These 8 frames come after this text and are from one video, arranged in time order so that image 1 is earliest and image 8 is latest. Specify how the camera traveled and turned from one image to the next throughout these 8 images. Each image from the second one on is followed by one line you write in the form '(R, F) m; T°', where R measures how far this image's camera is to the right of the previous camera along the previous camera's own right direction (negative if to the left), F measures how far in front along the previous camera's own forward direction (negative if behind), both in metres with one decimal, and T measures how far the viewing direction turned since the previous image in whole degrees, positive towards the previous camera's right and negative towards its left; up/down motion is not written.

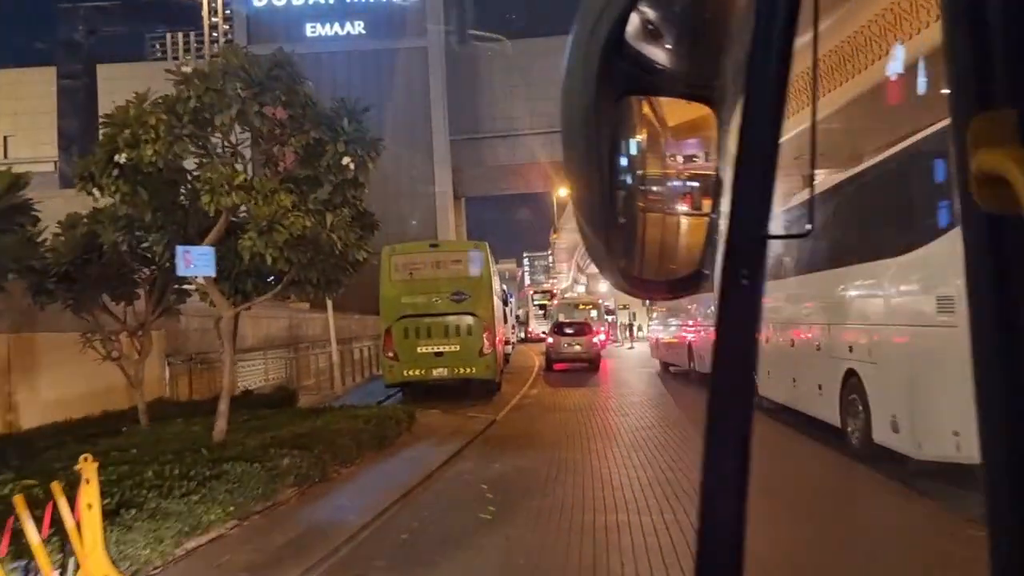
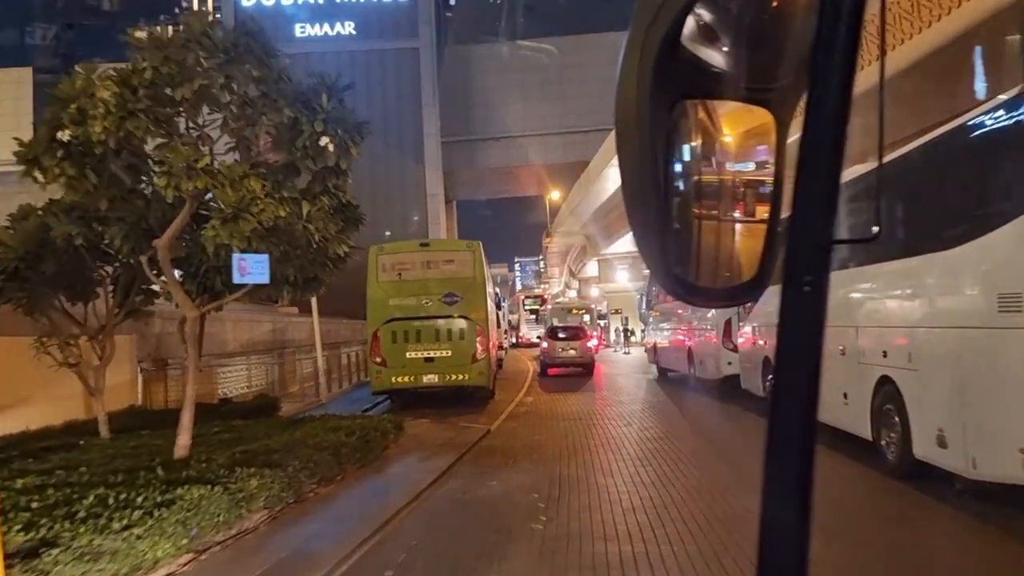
(-0.1, +1.0) m; +1°
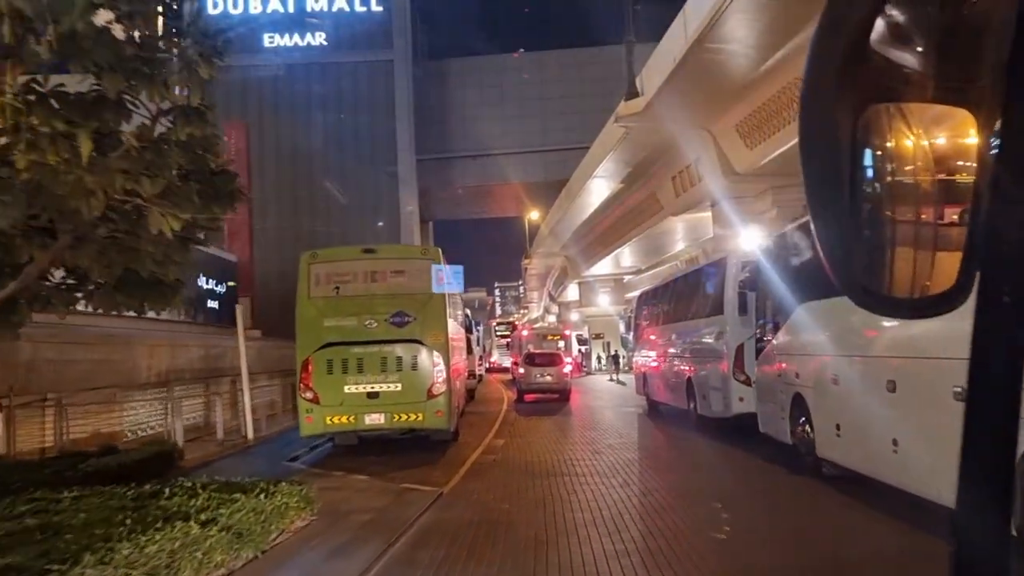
(+0.2, +3.5) m; +1°
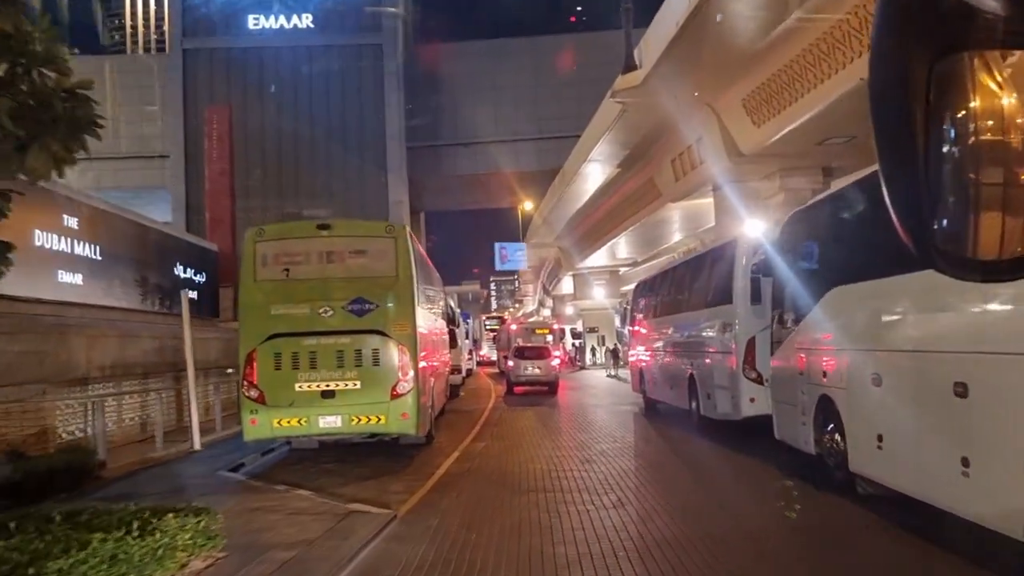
(+0.3, +2.0) m; 0°
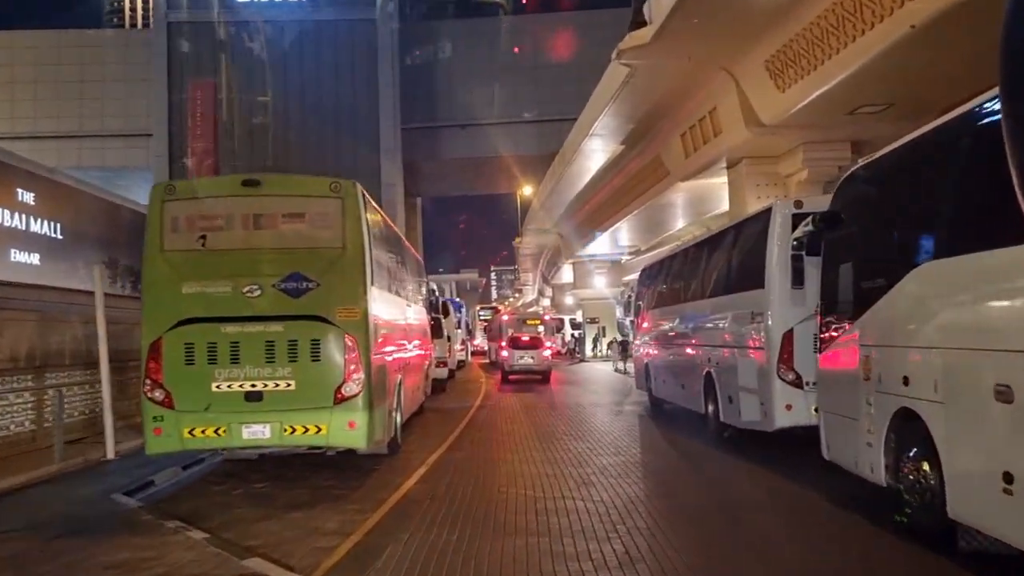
(+0.3, +2.7) m; 0°
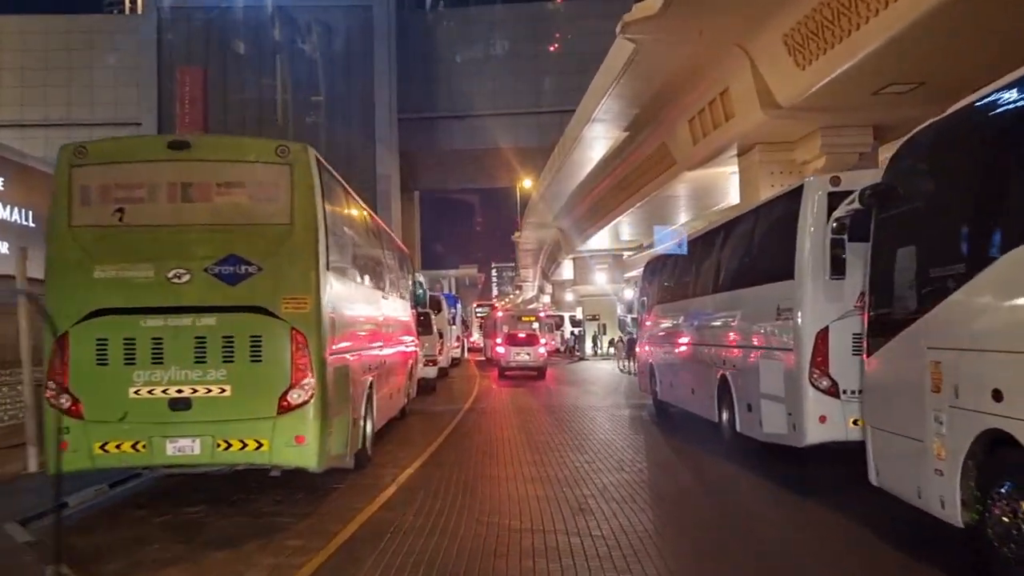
(+0.2, +1.7) m; 0°
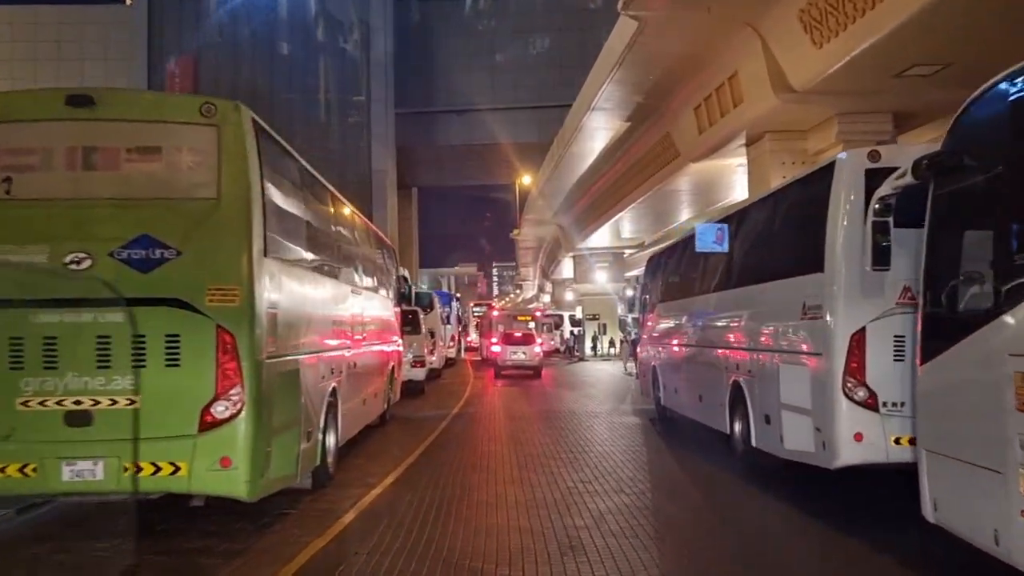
(+0.2, +1.5) m; 0°
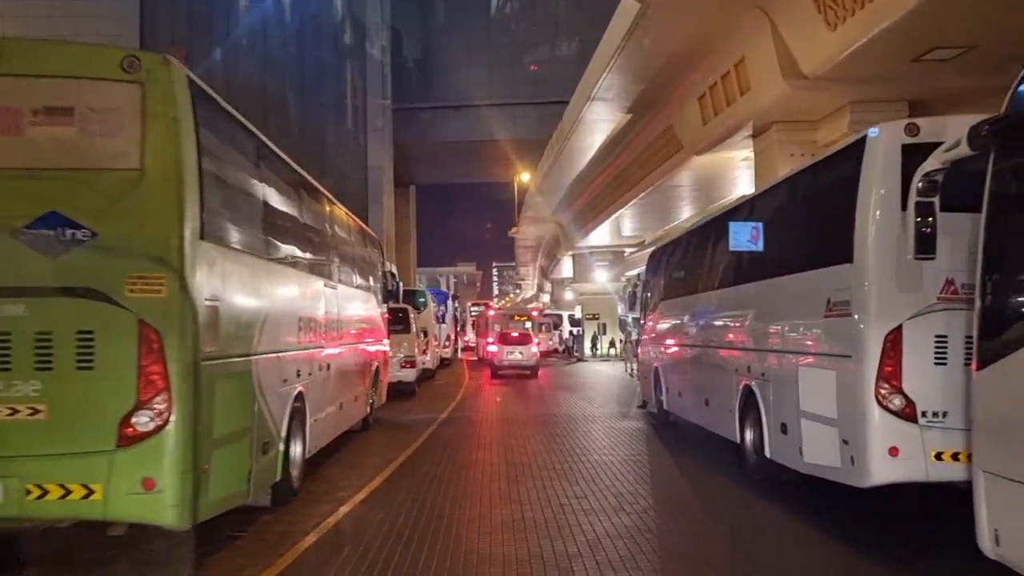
(+0.1, +1.1) m; 0°
